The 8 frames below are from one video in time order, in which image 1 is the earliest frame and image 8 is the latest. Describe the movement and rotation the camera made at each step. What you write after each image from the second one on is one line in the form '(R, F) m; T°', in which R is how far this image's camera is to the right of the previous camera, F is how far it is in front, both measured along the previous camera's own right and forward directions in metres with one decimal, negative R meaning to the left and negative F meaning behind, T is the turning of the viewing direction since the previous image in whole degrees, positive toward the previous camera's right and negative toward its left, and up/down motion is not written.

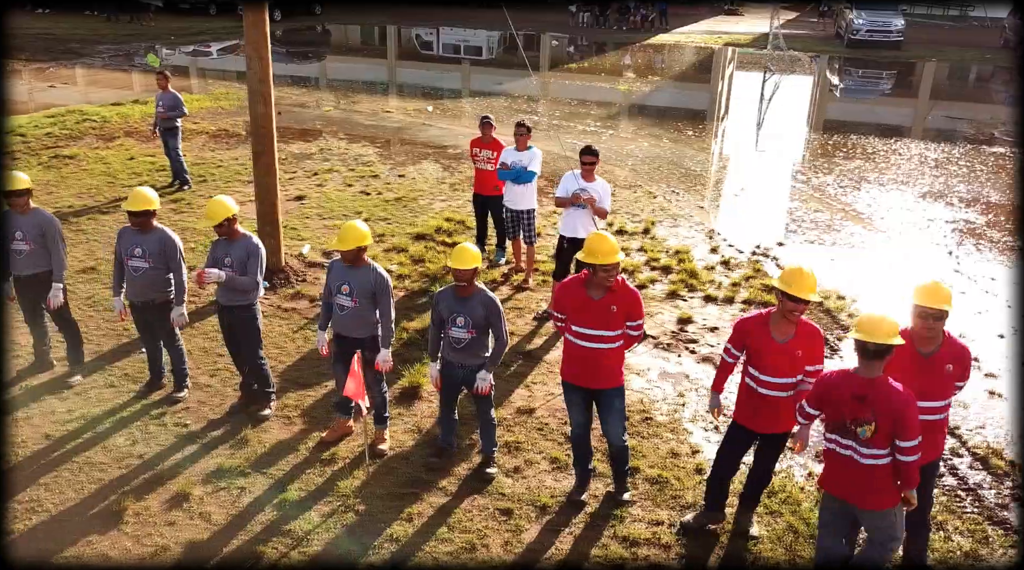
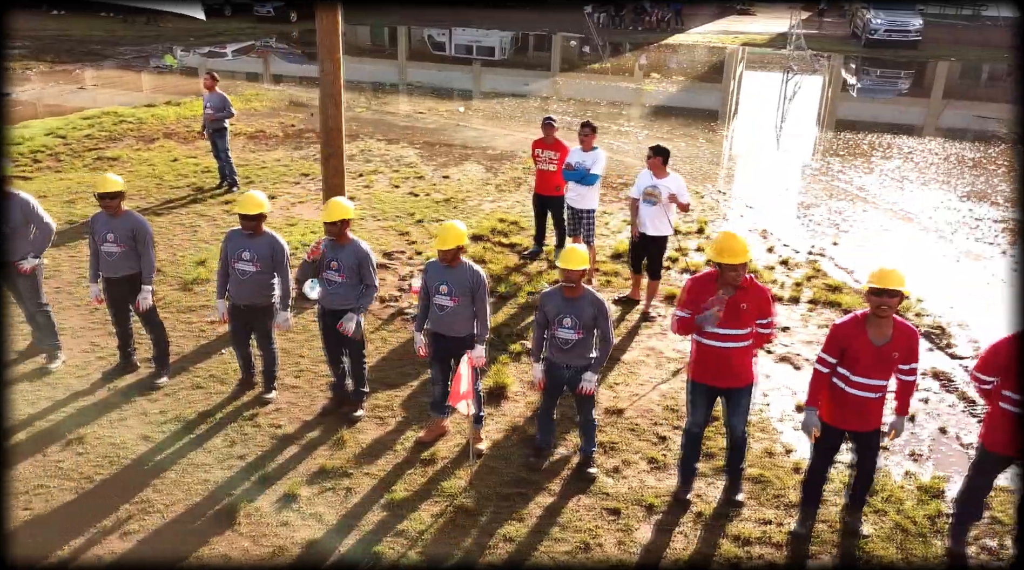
(-0.6, 0.0) m; 0°
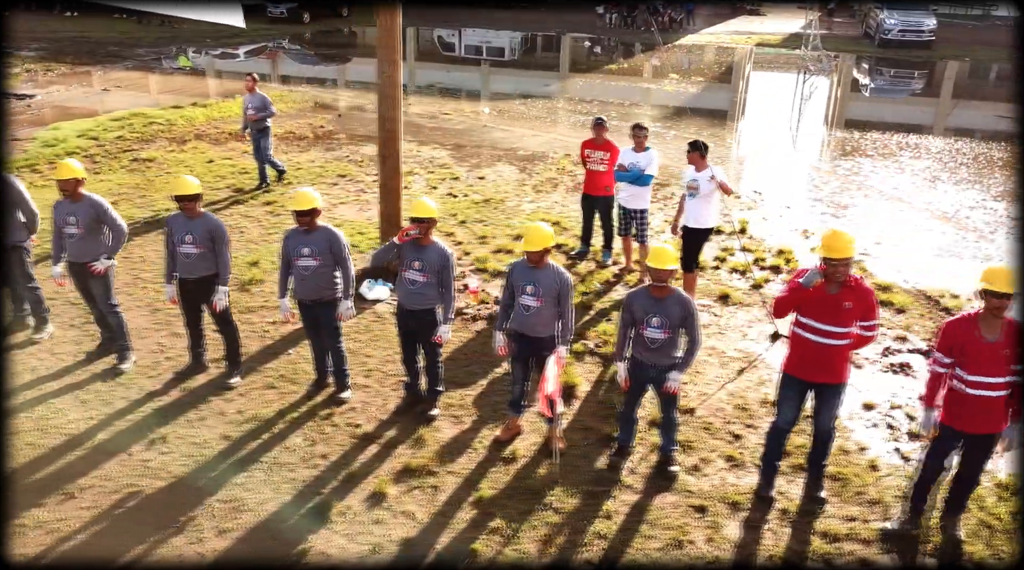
(-0.5, -0.1) m; 0°
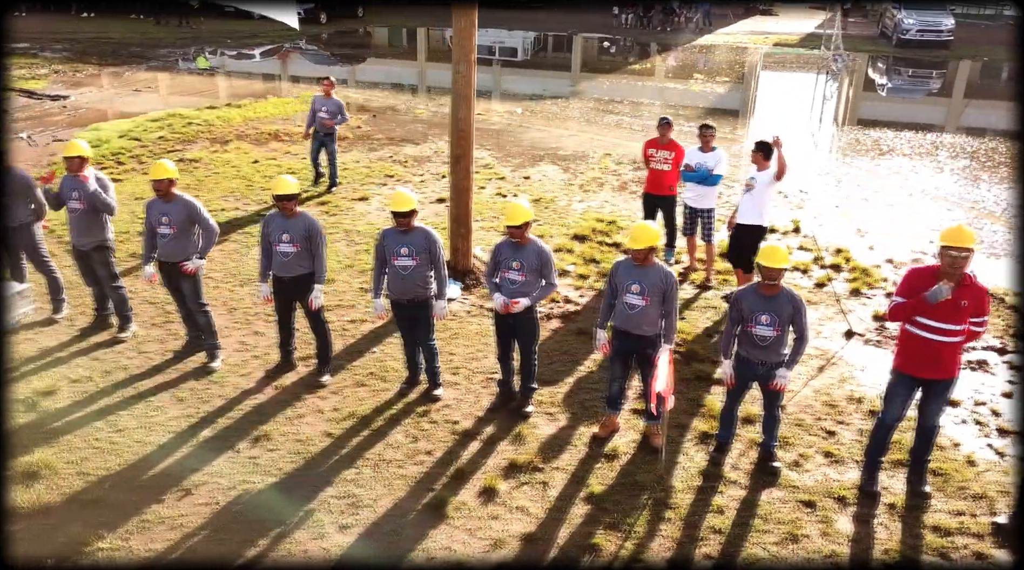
(-0.7, -0.1) m; 0°
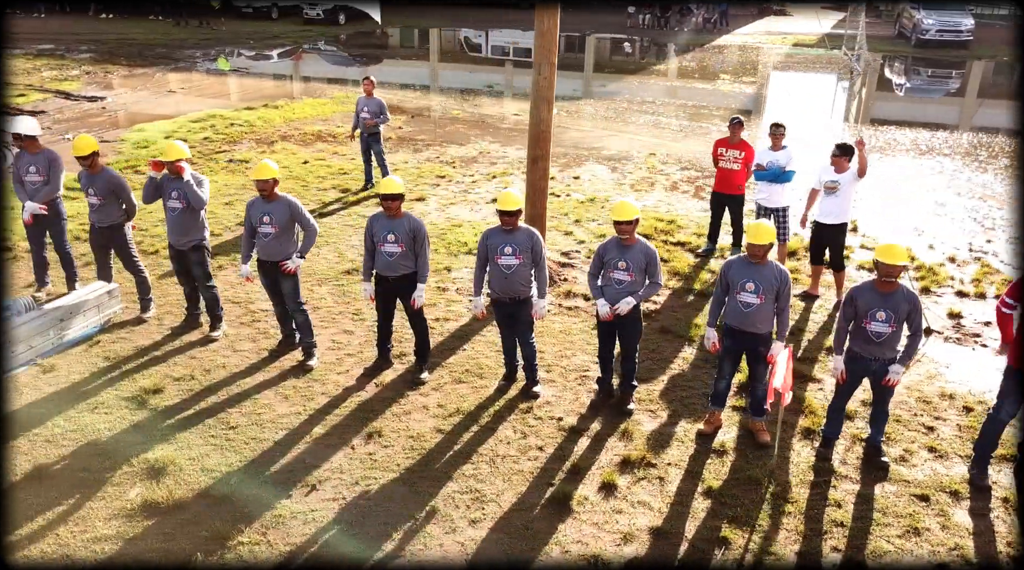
(-0.7, -0.1) m; 0°
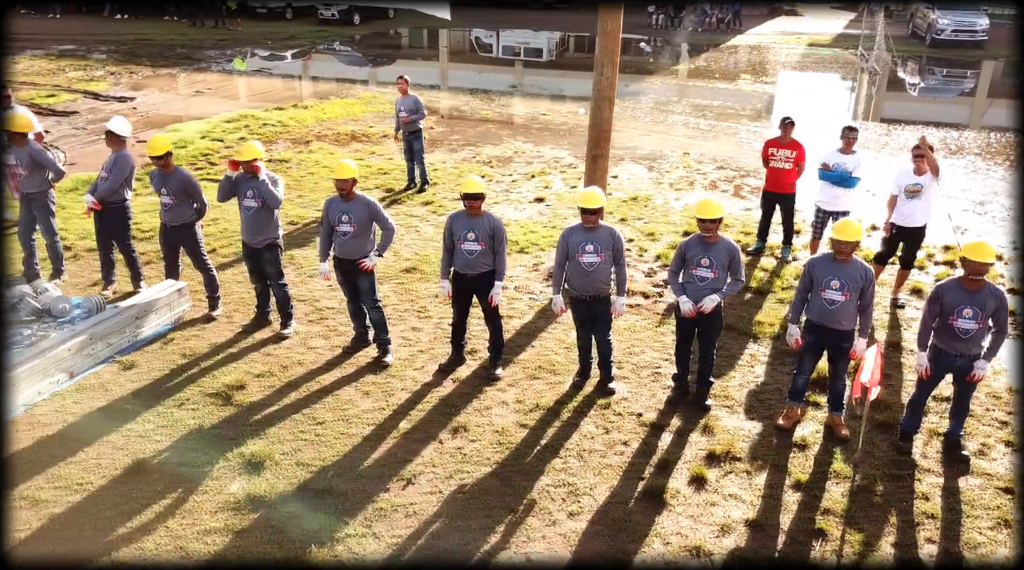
(-0.6, -0.1) m; 0°
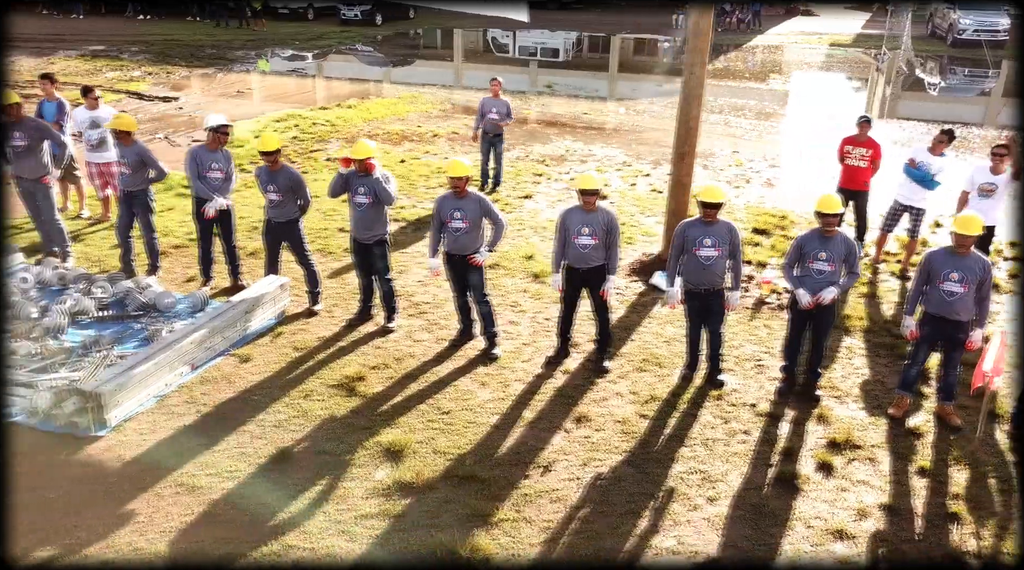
(-0.9, -0.2) m; 0°
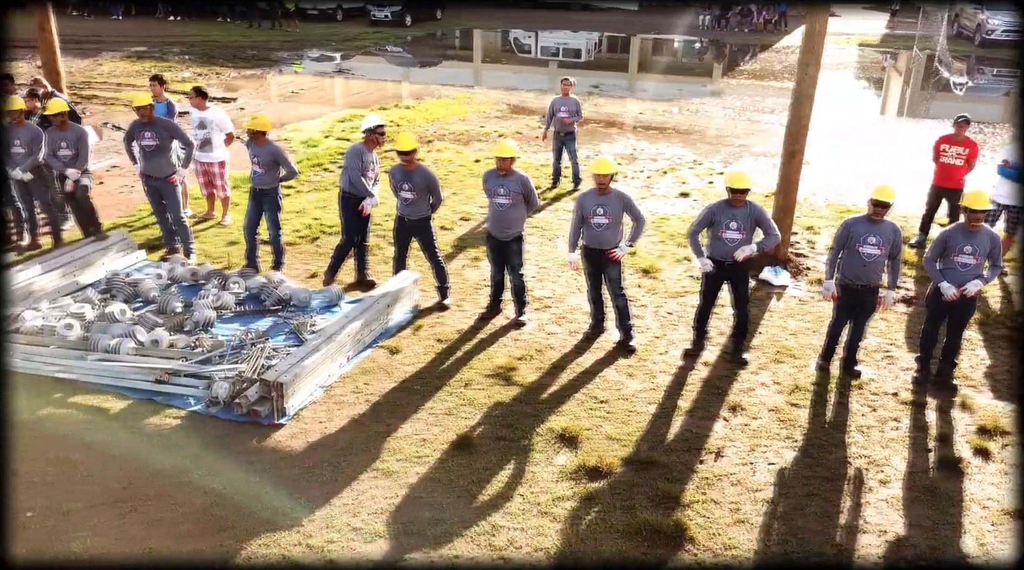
(-1.2, -0.3) m; 0°
